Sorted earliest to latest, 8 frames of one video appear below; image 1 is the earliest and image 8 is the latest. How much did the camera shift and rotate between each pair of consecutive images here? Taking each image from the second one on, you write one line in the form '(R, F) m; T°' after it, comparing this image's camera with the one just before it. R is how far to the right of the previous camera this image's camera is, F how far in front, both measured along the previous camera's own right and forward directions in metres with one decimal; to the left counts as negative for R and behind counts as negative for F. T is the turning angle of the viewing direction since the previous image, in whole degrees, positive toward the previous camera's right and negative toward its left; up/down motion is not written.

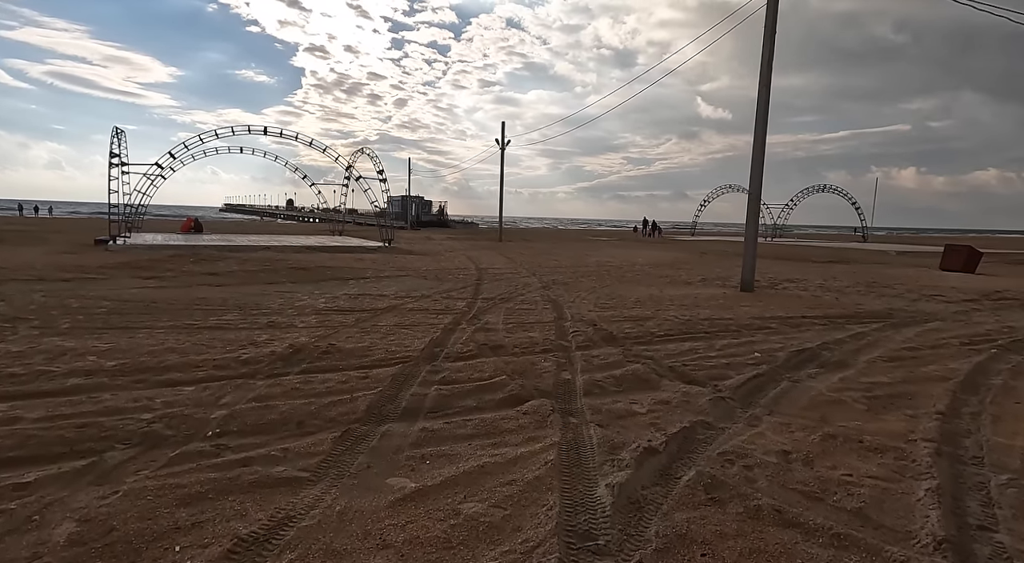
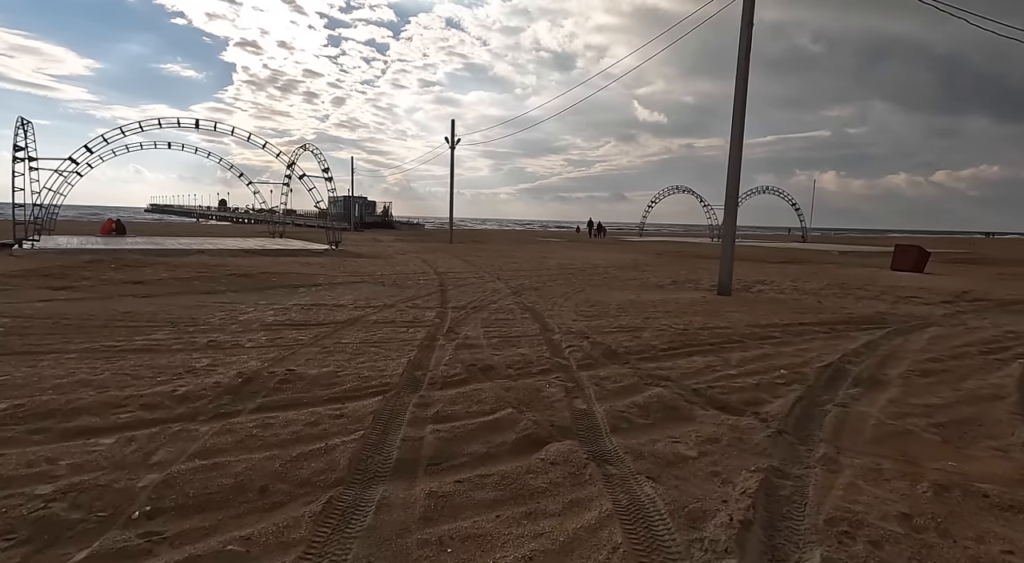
(-0.5, +1.0) m; +6°
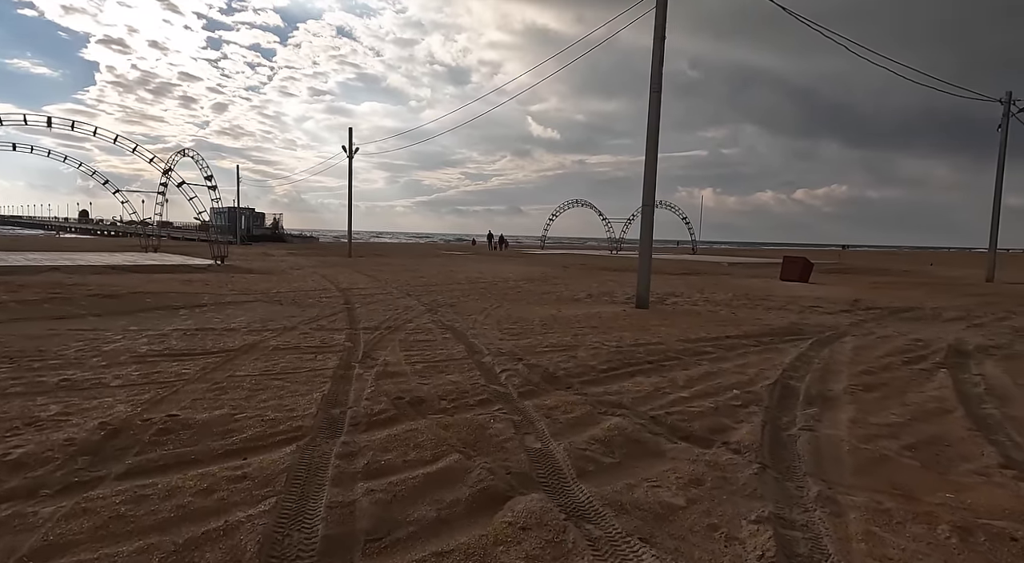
(-0.3, +0.7) m; +10°
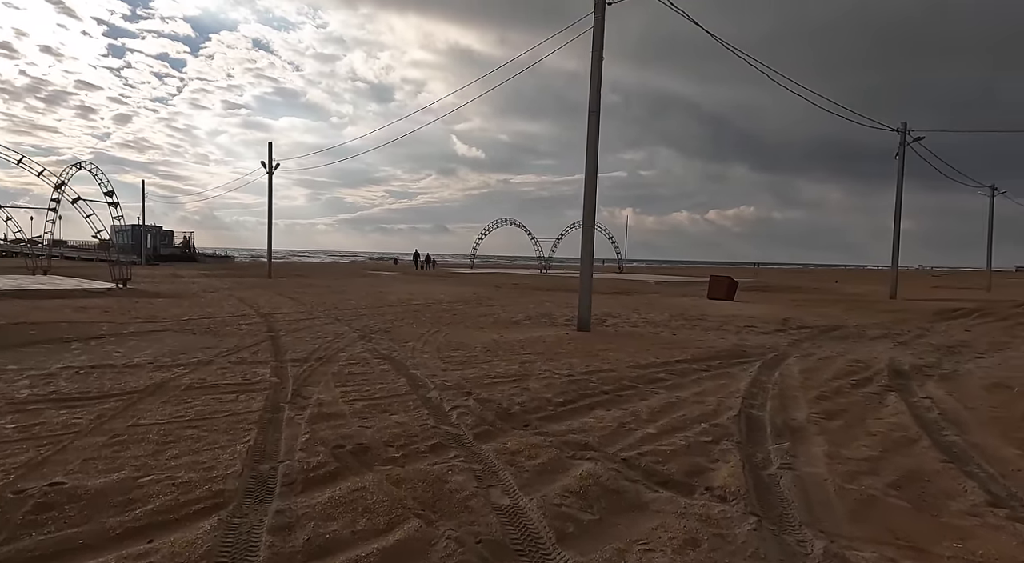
(-0.2, +0.5) m; +7°
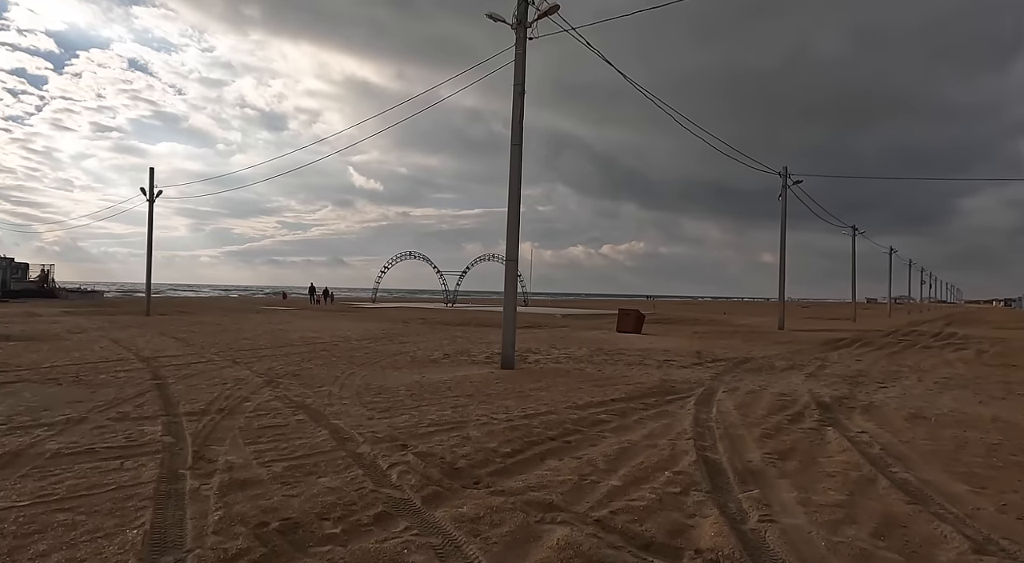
(-0.4, +0.5) m; +10°
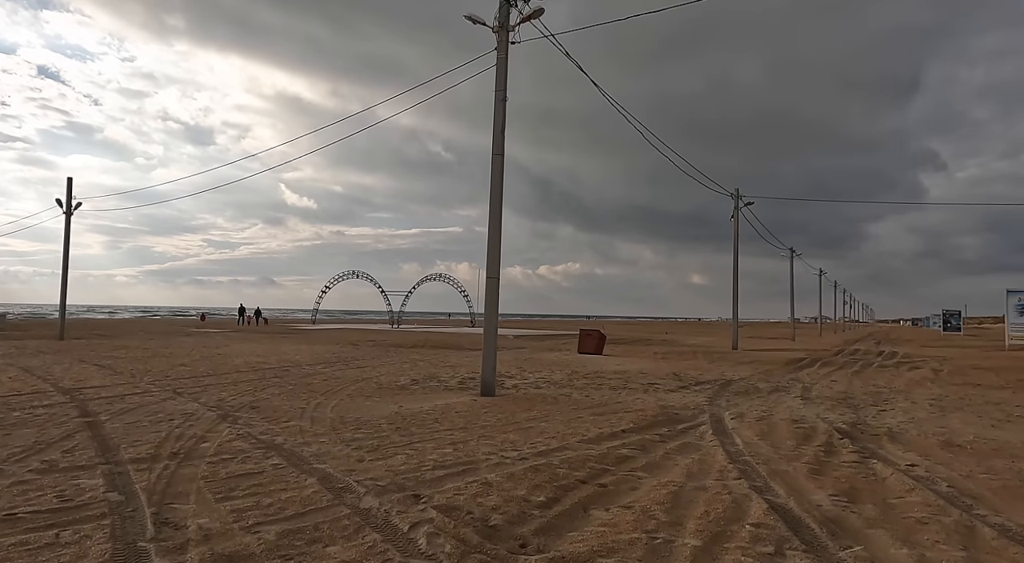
(-0.8, +0.9) m; +6°
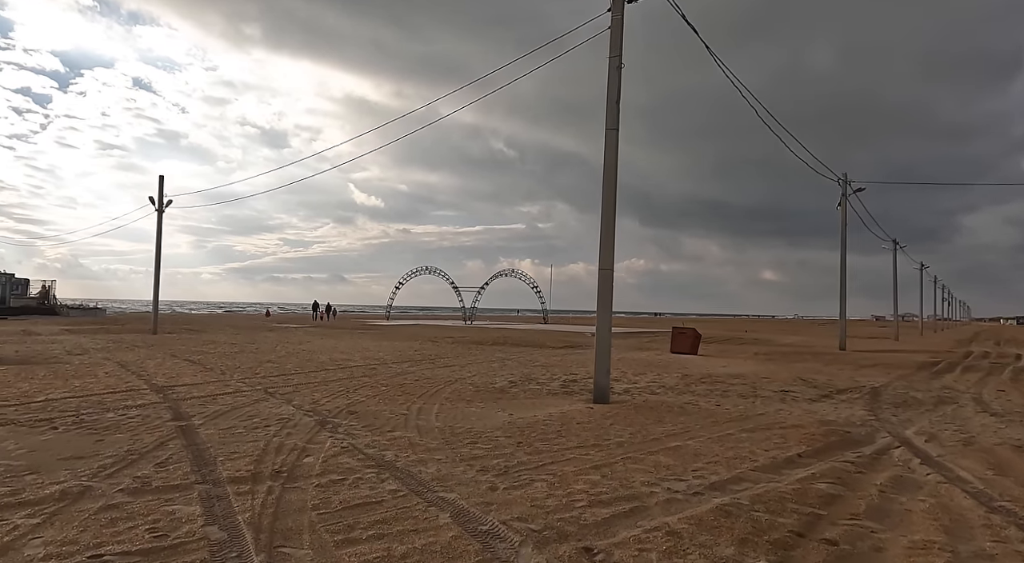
(-0.9, +1.2) m; -6°
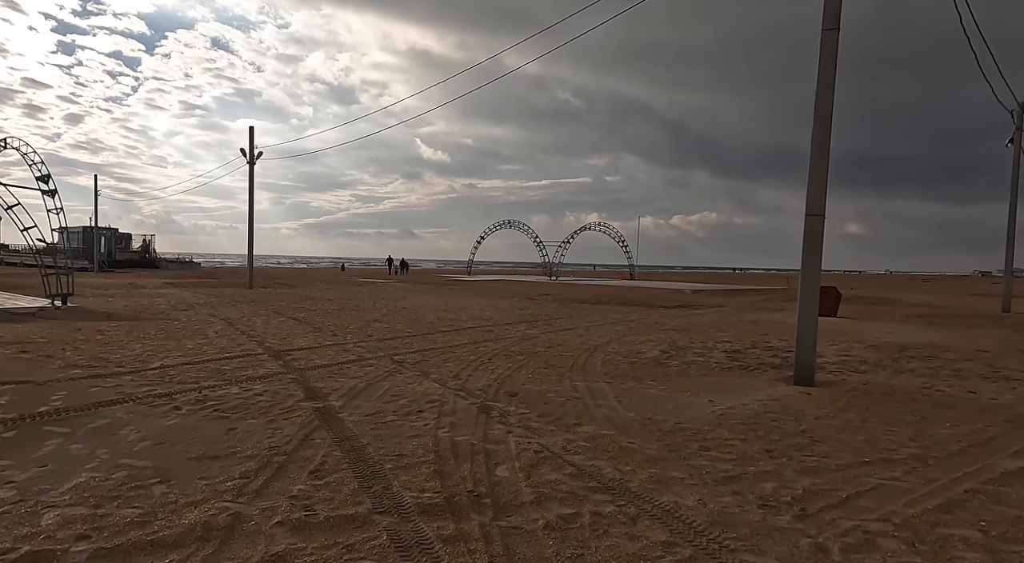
(-1.6, +1.8) m; -7°
